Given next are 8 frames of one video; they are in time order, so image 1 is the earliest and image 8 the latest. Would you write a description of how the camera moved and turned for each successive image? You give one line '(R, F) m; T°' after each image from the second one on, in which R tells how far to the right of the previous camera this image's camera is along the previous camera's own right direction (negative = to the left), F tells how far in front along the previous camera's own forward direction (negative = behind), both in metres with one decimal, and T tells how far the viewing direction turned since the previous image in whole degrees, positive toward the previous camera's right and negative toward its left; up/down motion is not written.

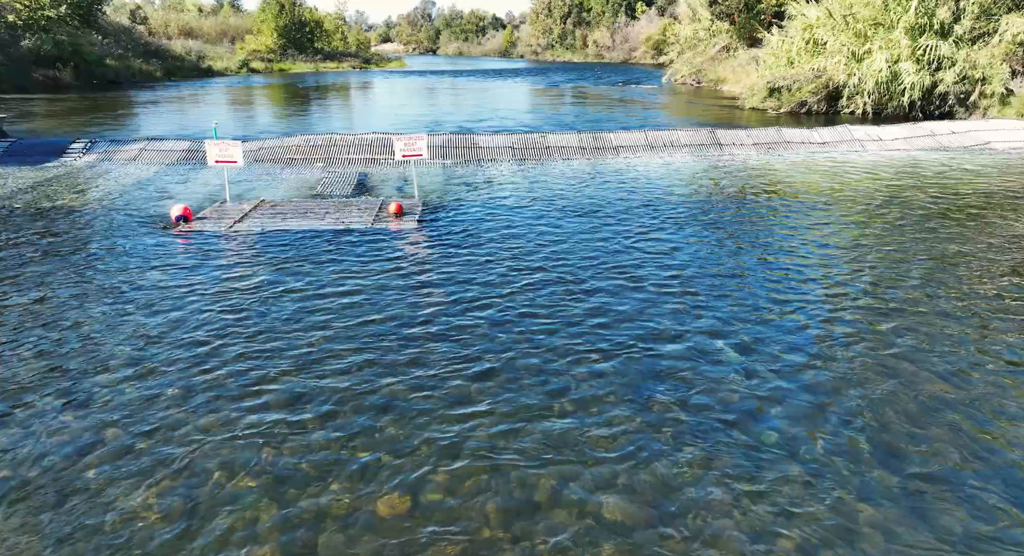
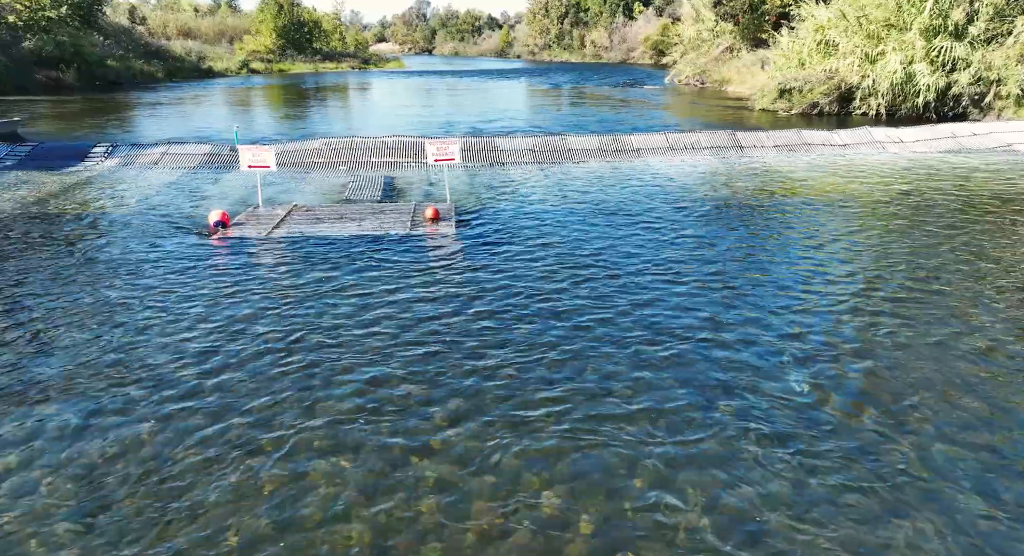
(-1.1, +0.1) m; +1°
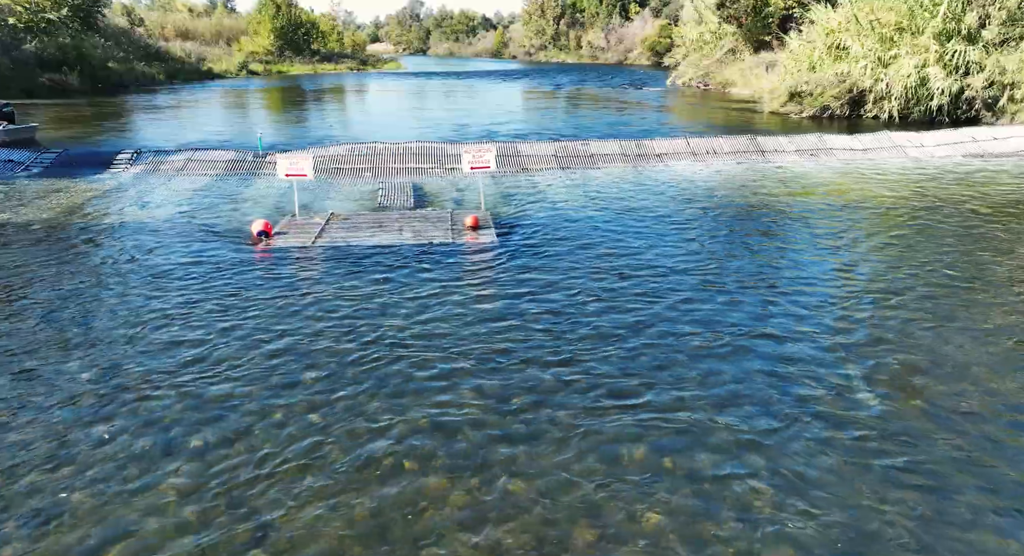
(-1.3, 0.0) m; +1°
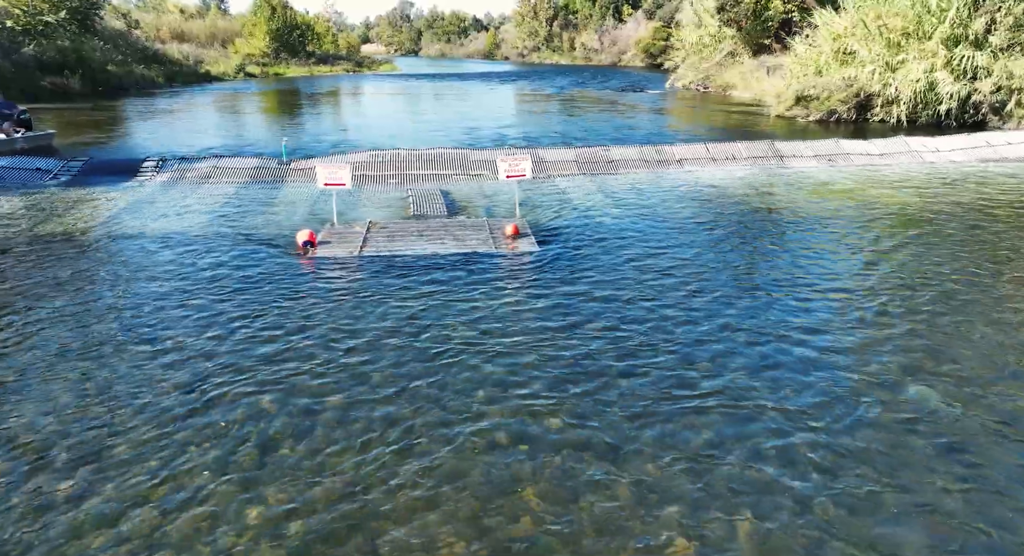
(-1.3, -0.2) m; +1°
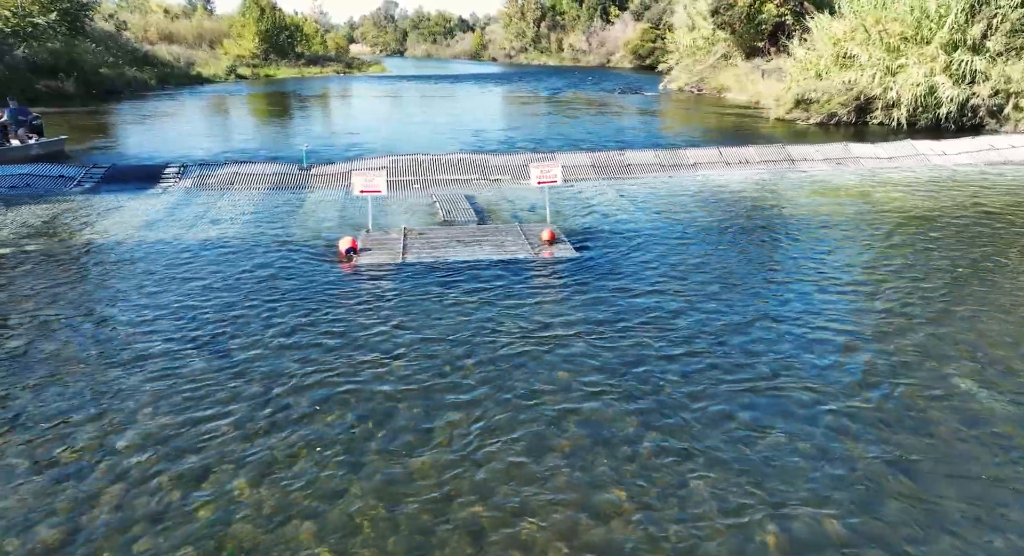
(-1.4, -0.3) m; +1°
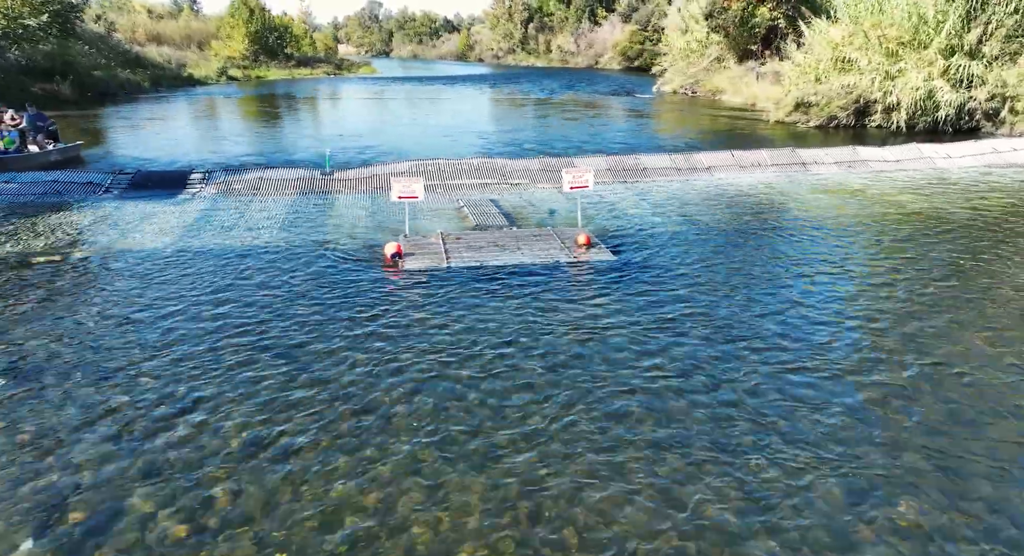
(-1.5, -0.5) m; +1°
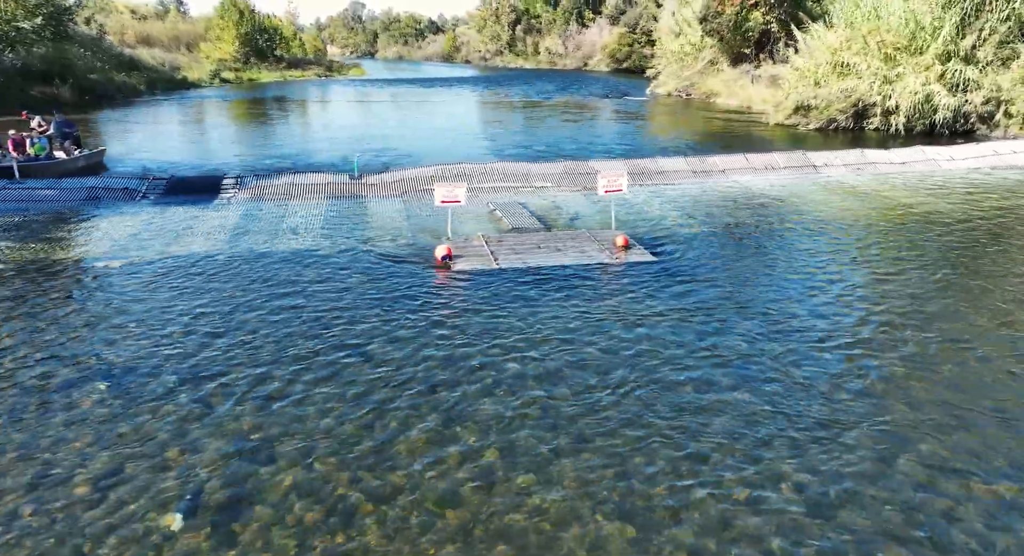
(-1.7, -0.8) m; +2°
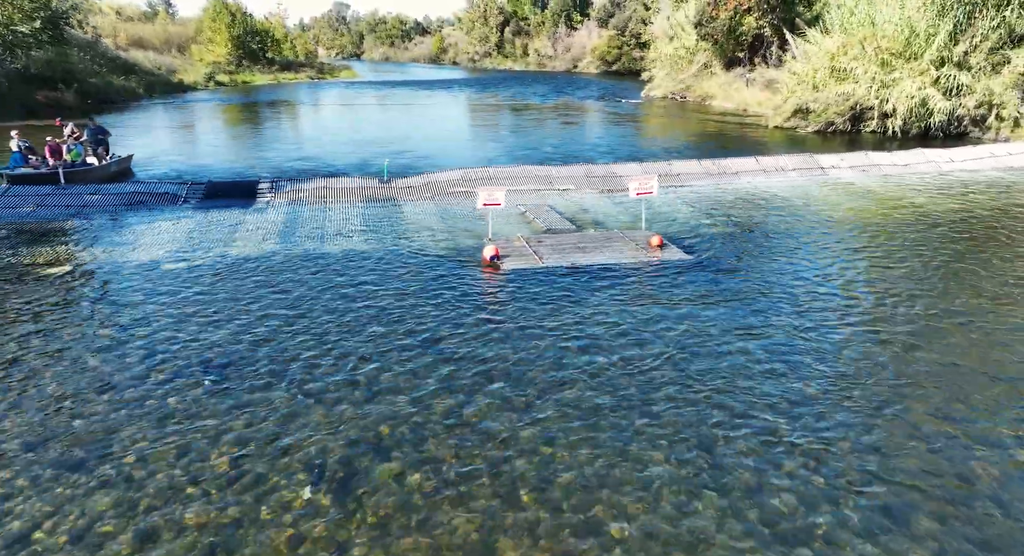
(-1.7, -1.1) m; +1°
